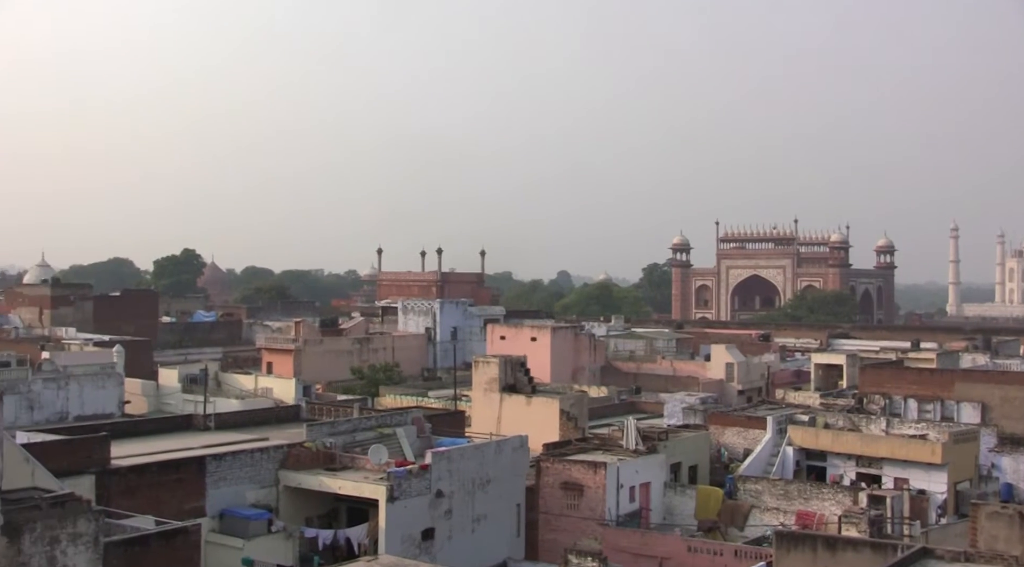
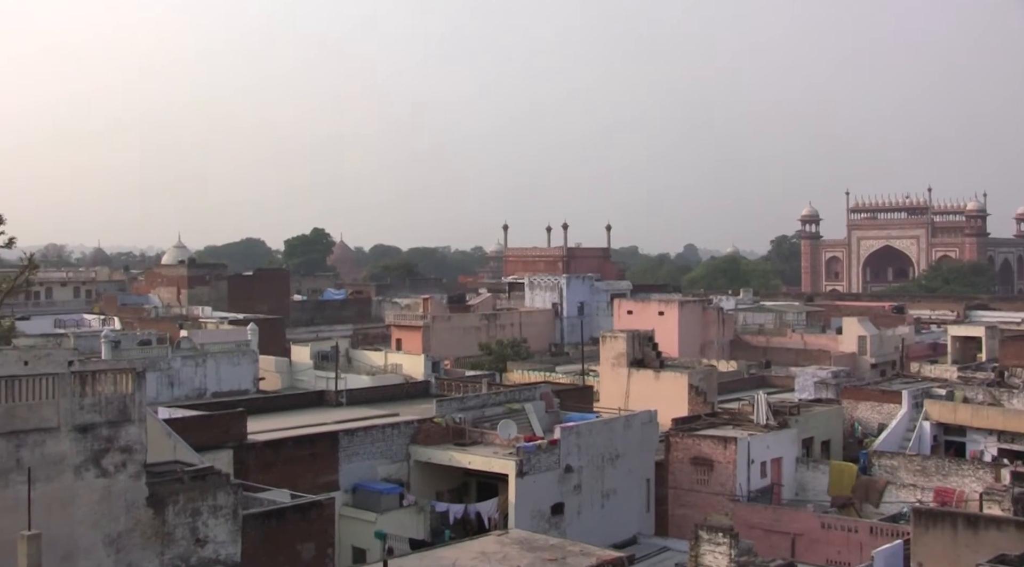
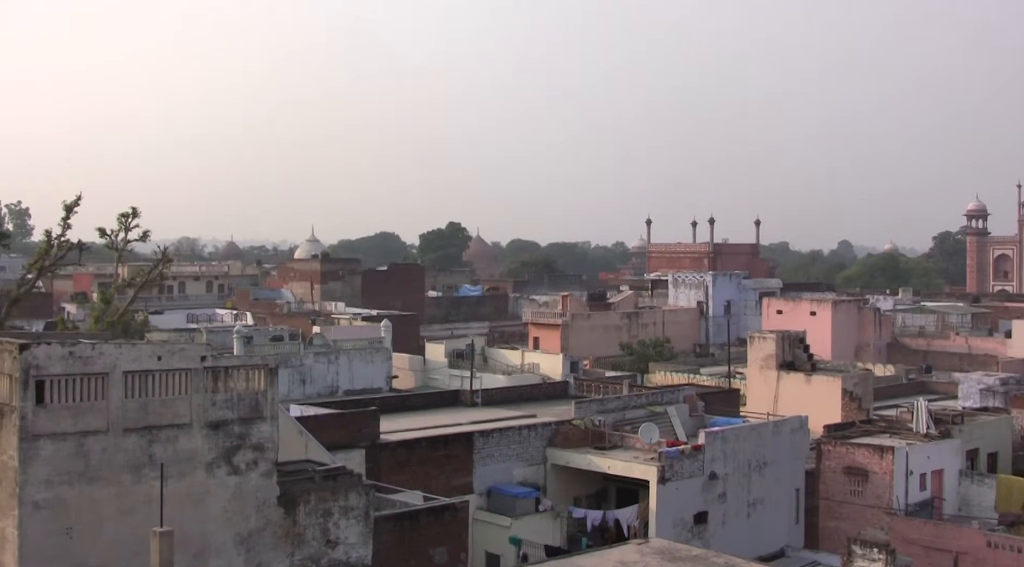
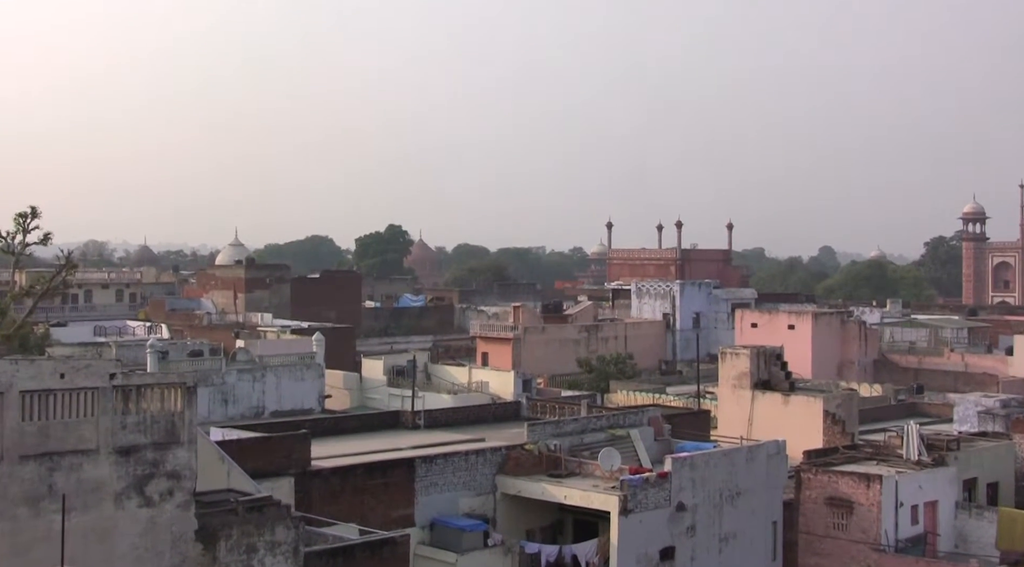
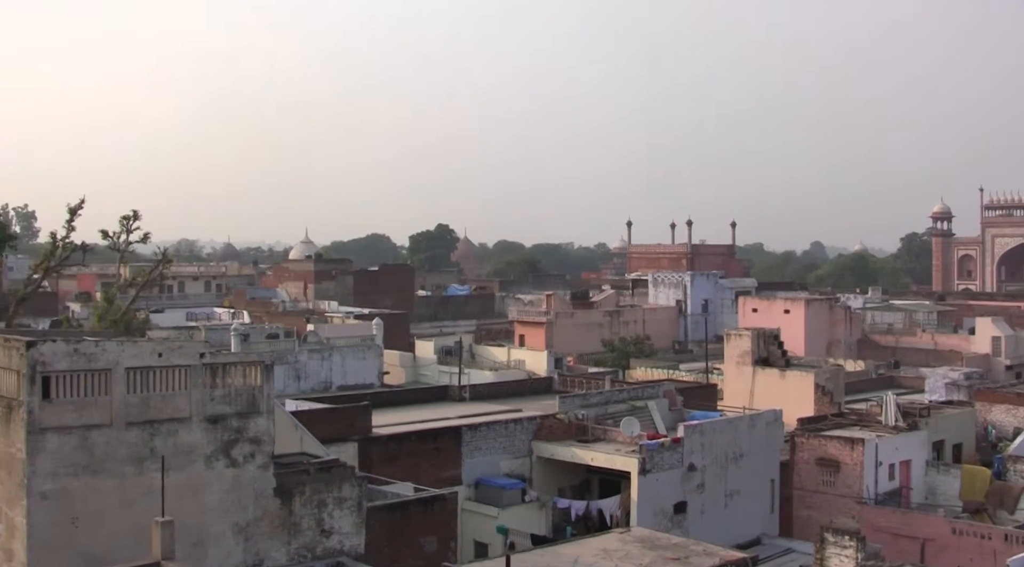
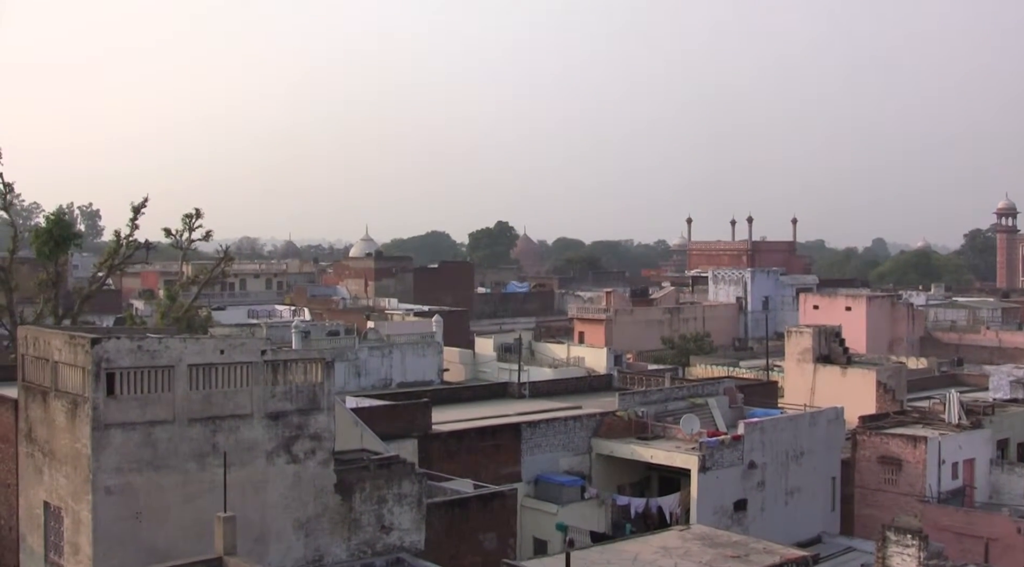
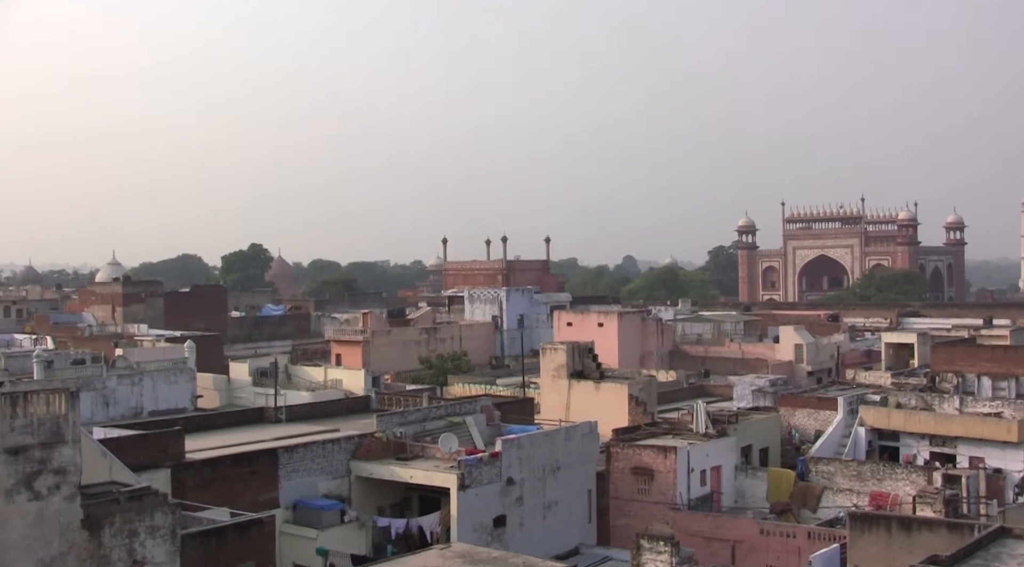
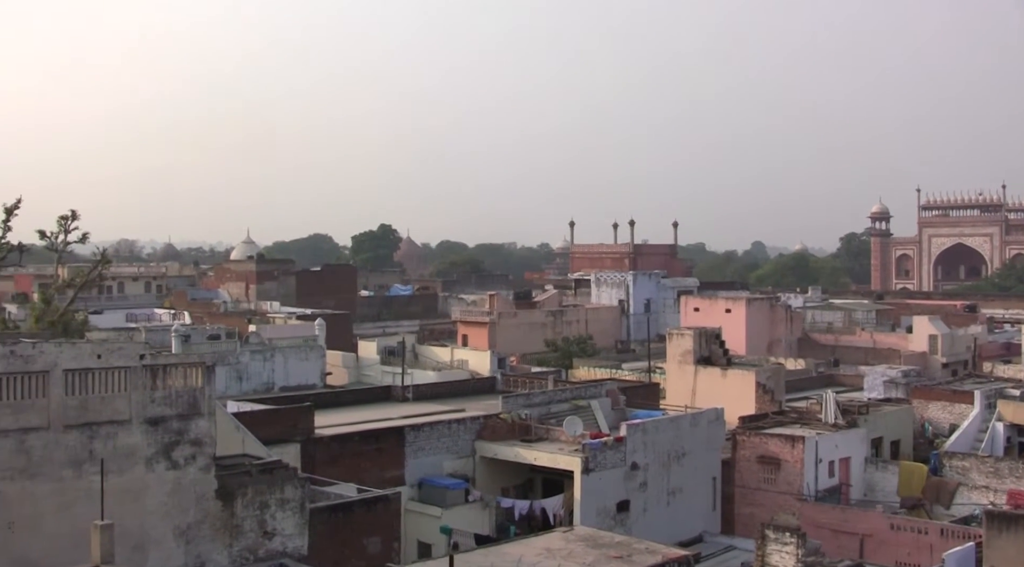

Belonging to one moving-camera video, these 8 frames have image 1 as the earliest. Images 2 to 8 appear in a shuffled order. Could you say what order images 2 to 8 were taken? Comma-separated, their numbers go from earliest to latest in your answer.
7, 2, 8, 5, 6, 3, 4
